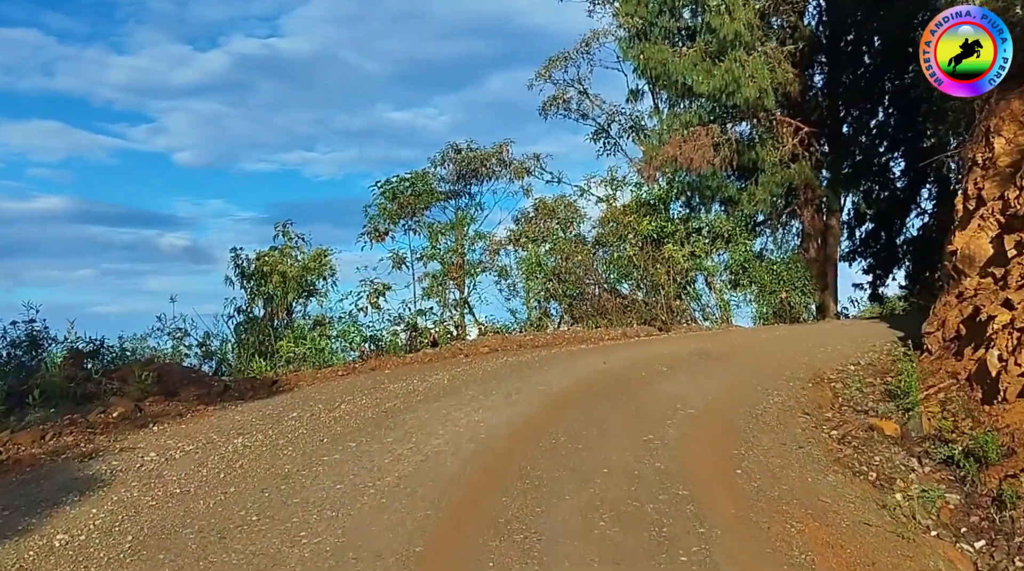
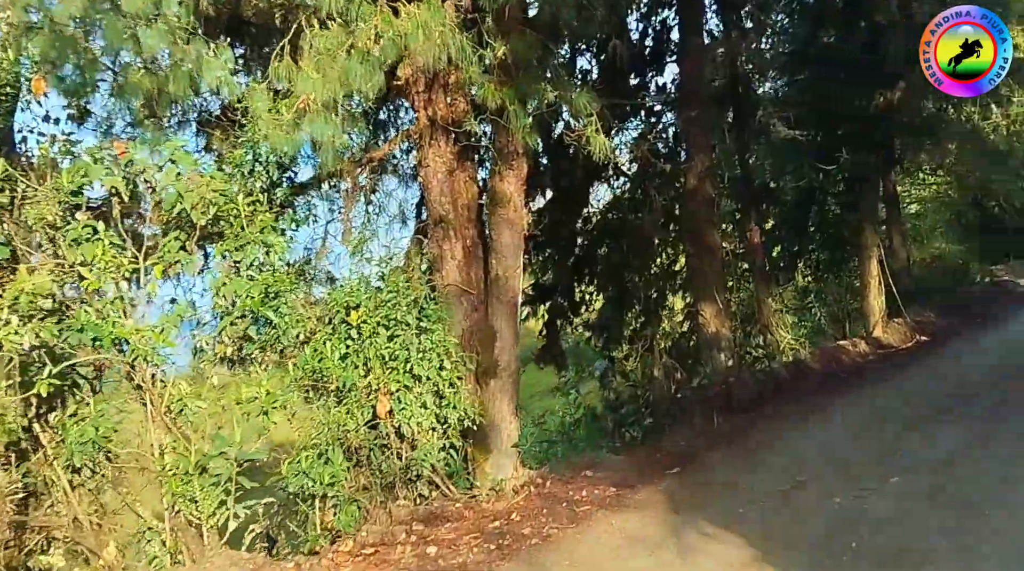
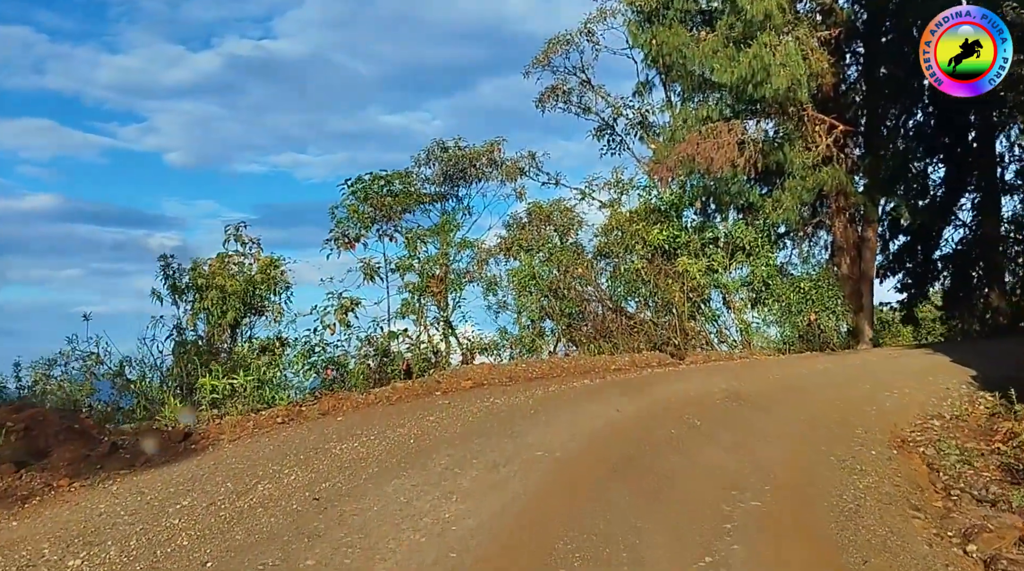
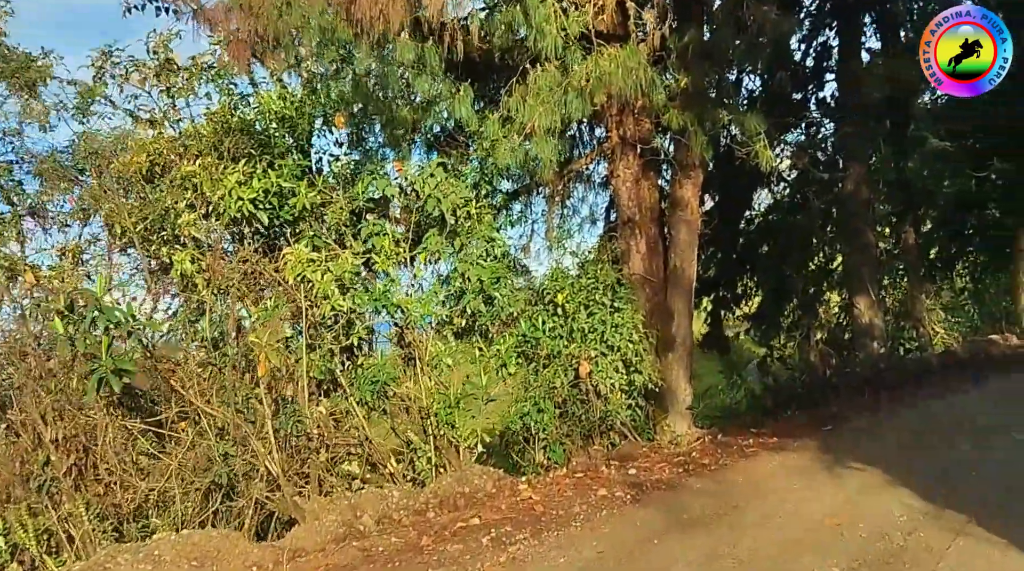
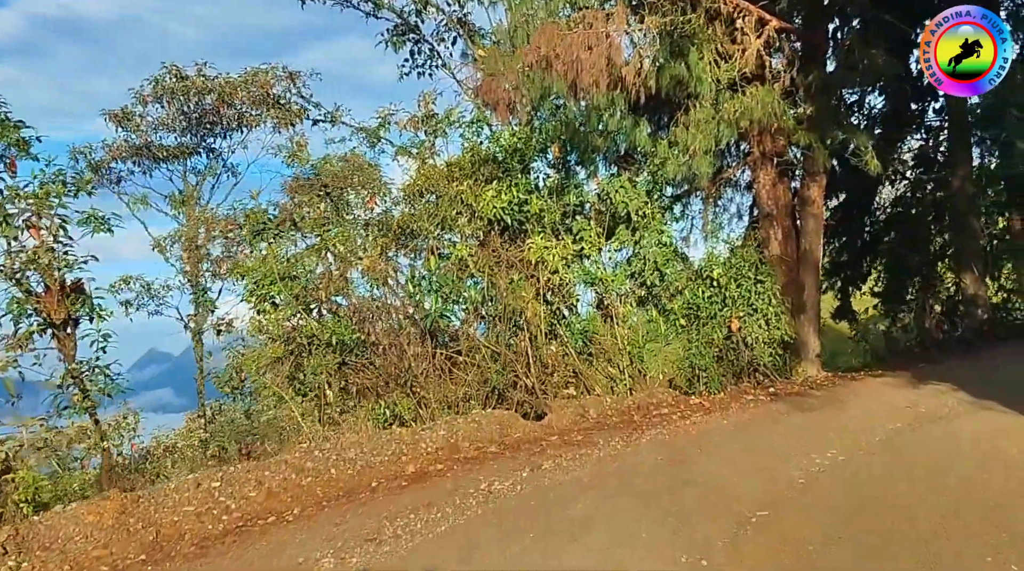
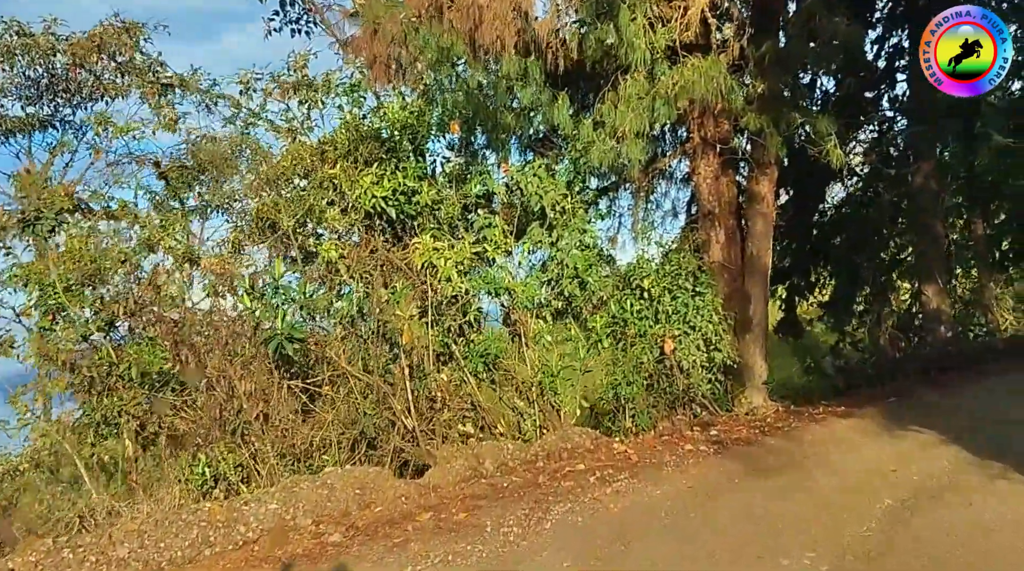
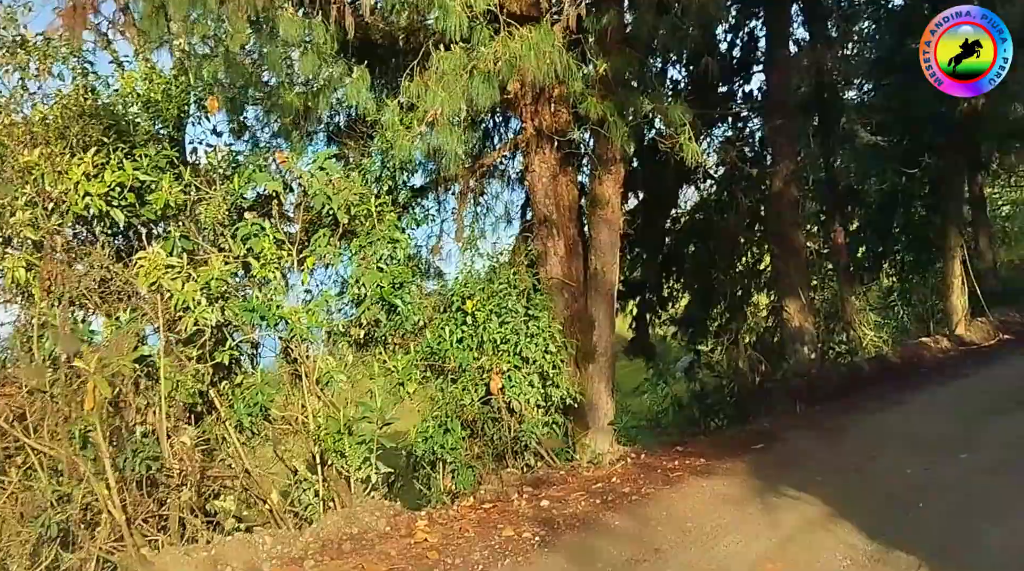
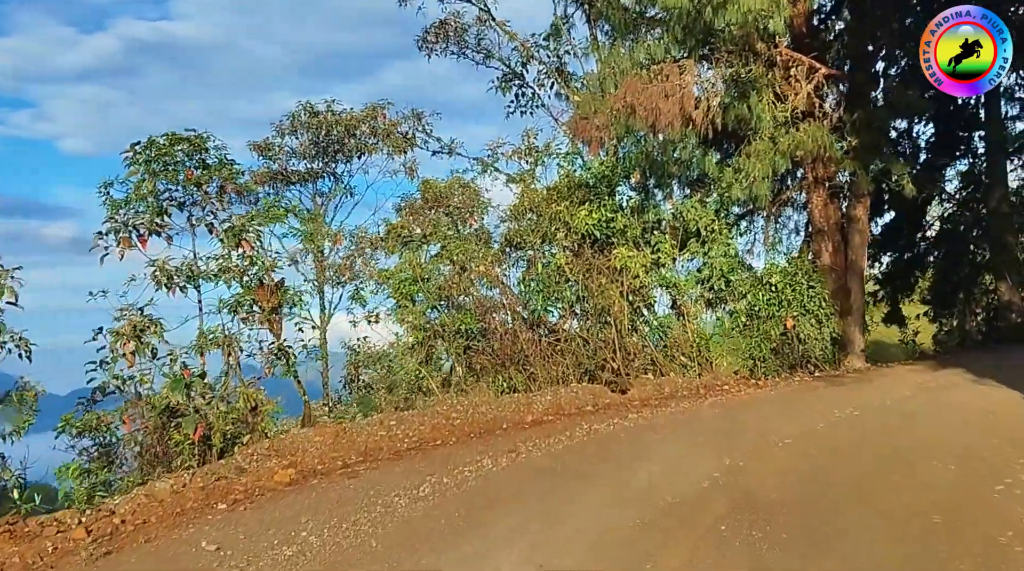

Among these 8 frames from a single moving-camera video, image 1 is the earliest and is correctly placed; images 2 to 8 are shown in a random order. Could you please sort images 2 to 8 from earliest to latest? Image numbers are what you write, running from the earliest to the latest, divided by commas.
3, 8, 5, 6, 4, 7, 2
